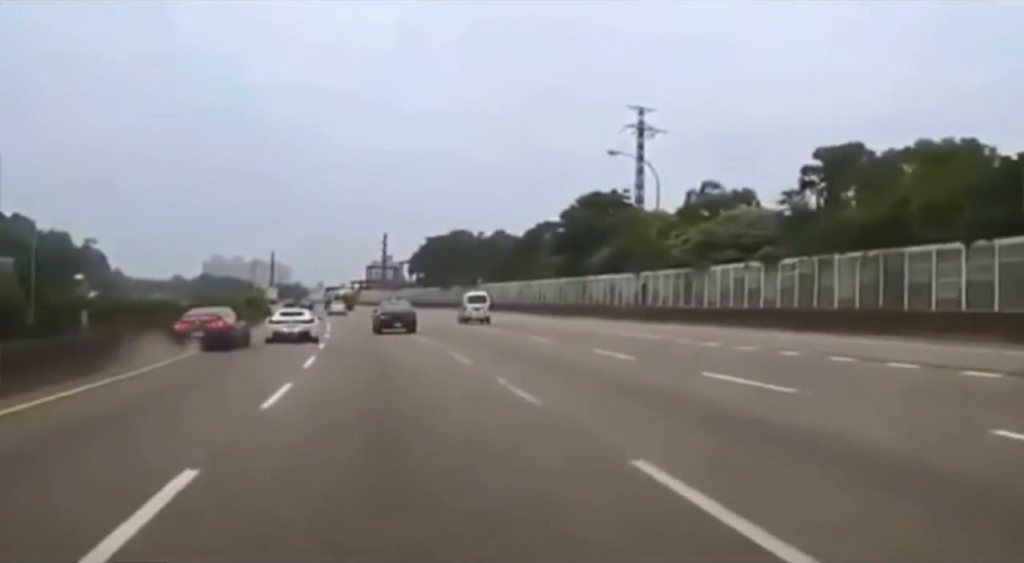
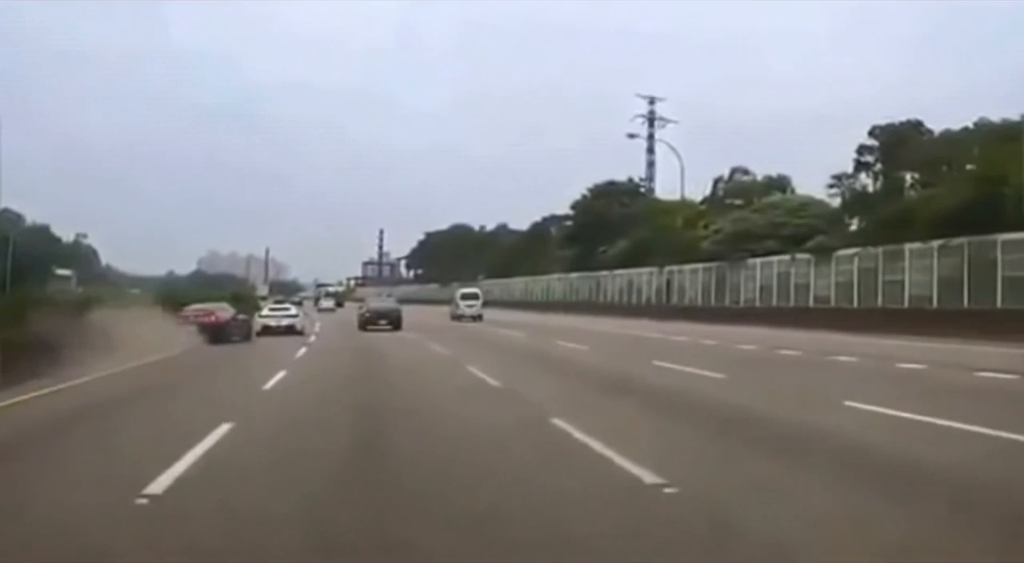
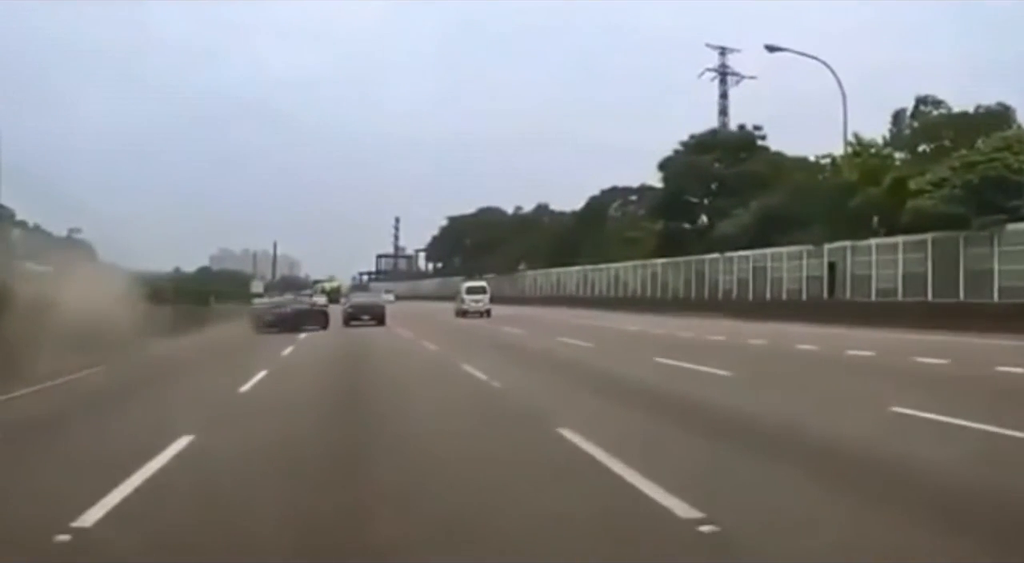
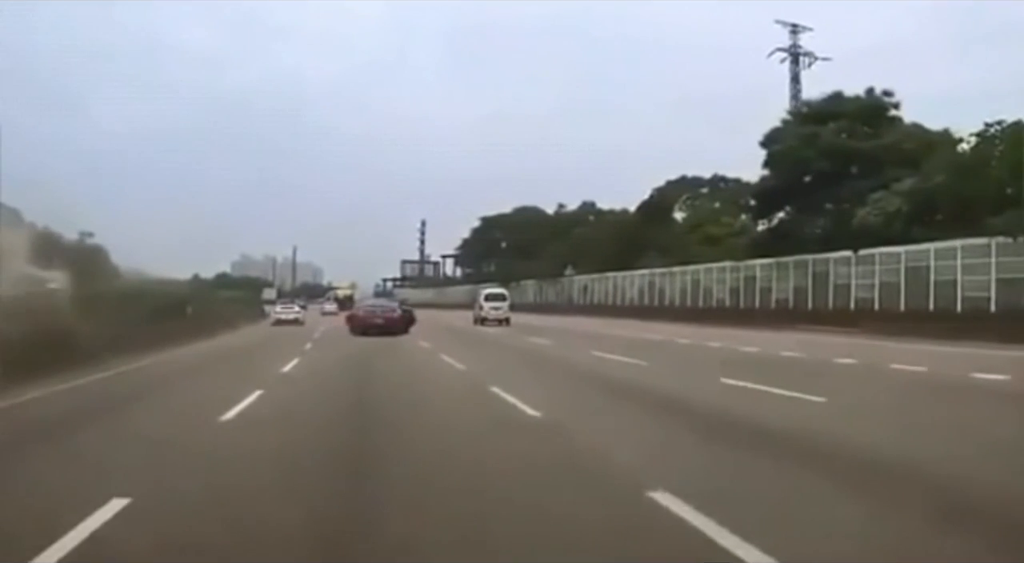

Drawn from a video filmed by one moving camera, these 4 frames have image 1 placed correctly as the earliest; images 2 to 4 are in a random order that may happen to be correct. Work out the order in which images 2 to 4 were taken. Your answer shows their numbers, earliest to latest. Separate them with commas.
2, 3, 4
